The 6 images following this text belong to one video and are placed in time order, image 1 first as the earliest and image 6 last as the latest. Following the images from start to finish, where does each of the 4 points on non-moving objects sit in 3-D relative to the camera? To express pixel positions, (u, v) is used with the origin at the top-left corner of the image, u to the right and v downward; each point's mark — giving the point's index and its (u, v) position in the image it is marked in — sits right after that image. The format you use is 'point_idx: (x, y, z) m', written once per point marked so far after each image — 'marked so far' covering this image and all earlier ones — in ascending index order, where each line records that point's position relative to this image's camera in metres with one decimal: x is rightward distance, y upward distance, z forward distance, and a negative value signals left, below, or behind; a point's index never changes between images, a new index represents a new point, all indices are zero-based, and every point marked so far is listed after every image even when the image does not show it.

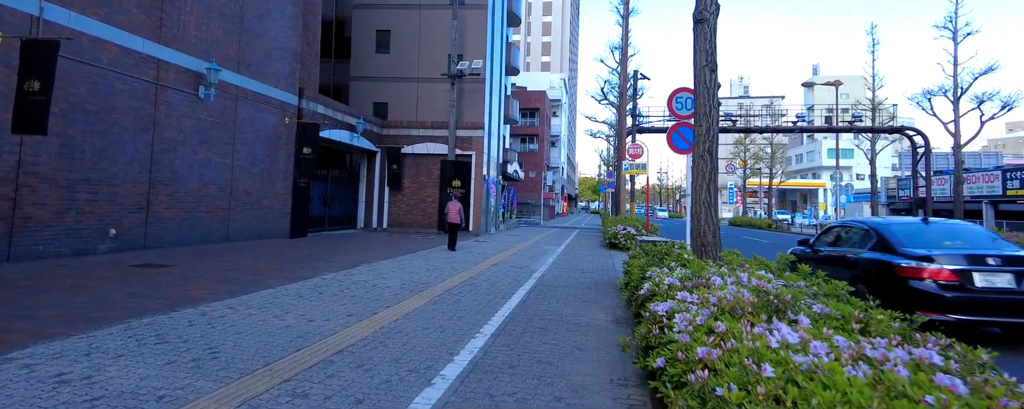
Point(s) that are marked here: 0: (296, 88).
0: (-7.5, +4.0, +17.1) m
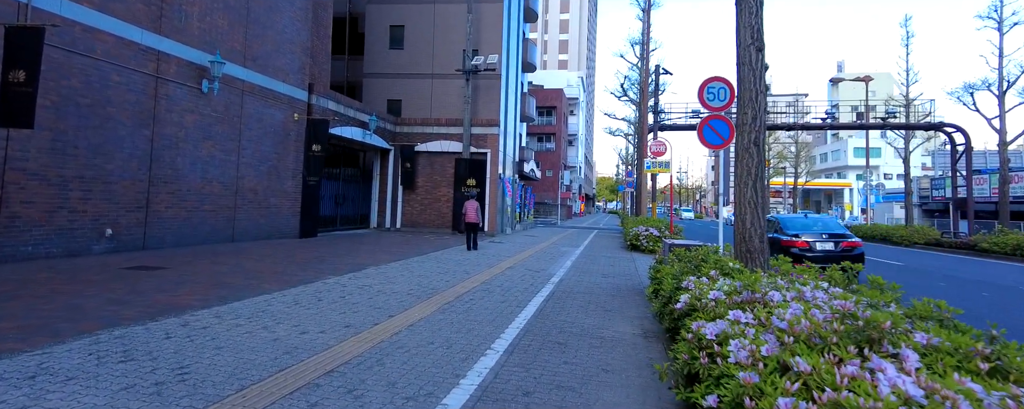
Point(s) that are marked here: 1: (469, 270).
0: (-6.9, +4.0, +16.6) m
1: (-1.0, -1.6, +11.7) m
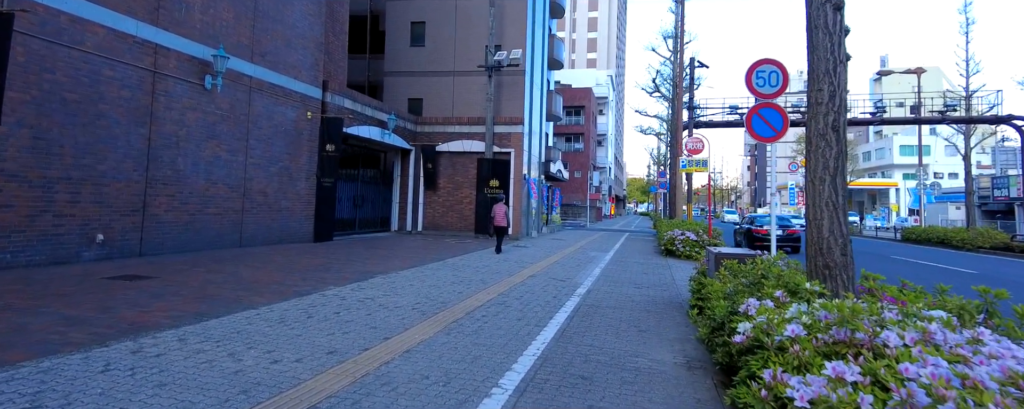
0: (-6.2, +4.0, +15.9) m
1: (-0.5, -1.6, +10.7) m
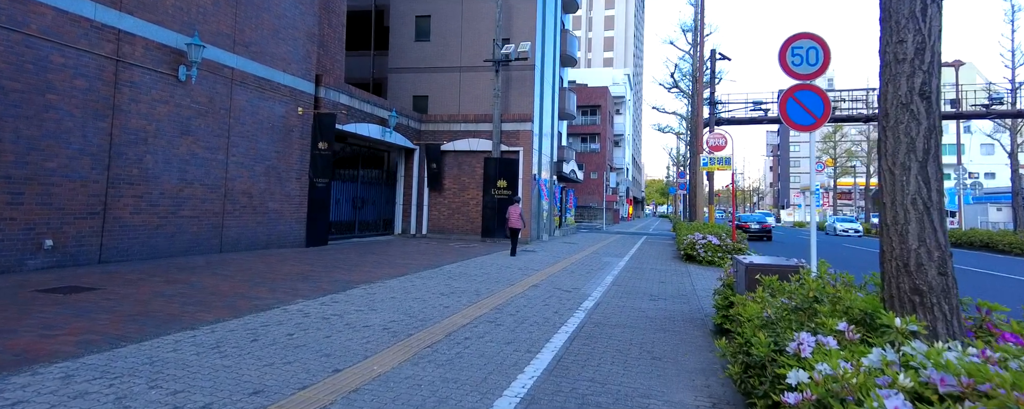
0: (-6.0, +3.9, +15.0) m
1: (-0.6, -1.6, +9.5) m
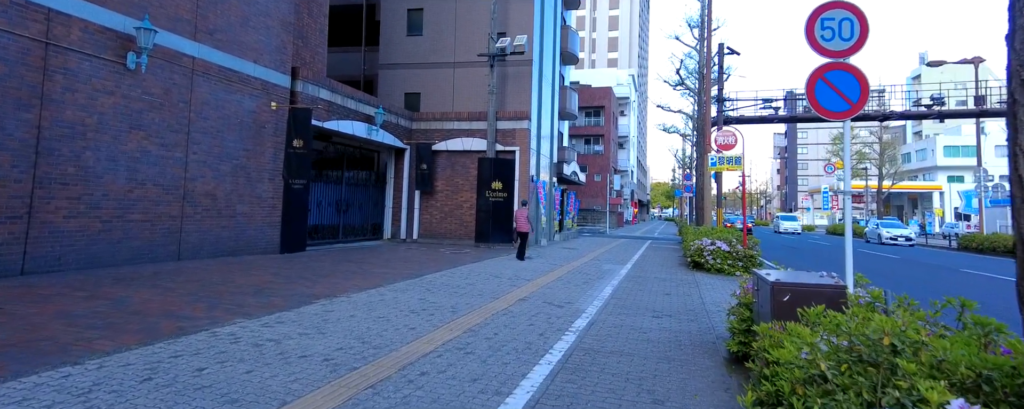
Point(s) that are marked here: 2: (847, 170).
0: (-6.3, +3.8, +13.8) m
1: (-0.9, -1.7, +8.3) m
2: (+4.0, +0.4, +5.9) m
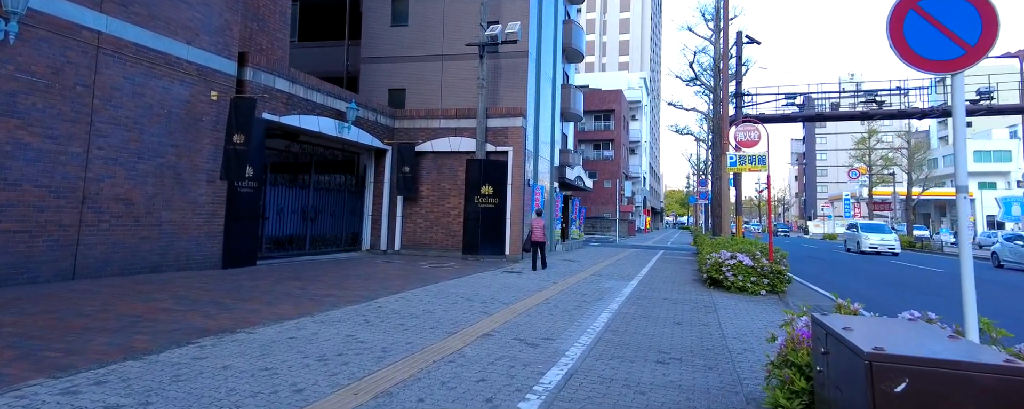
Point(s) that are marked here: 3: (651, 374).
0: (-6.7, +3.7, +11.9) m
1: (-1.5, -1.8, +6.1) m
2: (+3.3, +0.4, +3.7) m
3: (+1.6, -1.9, +5.8) m
